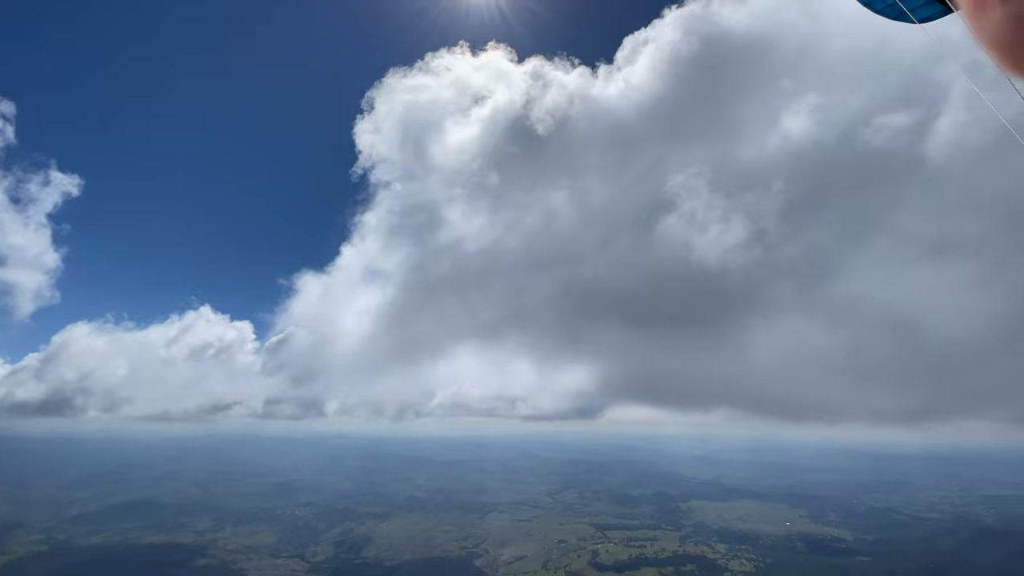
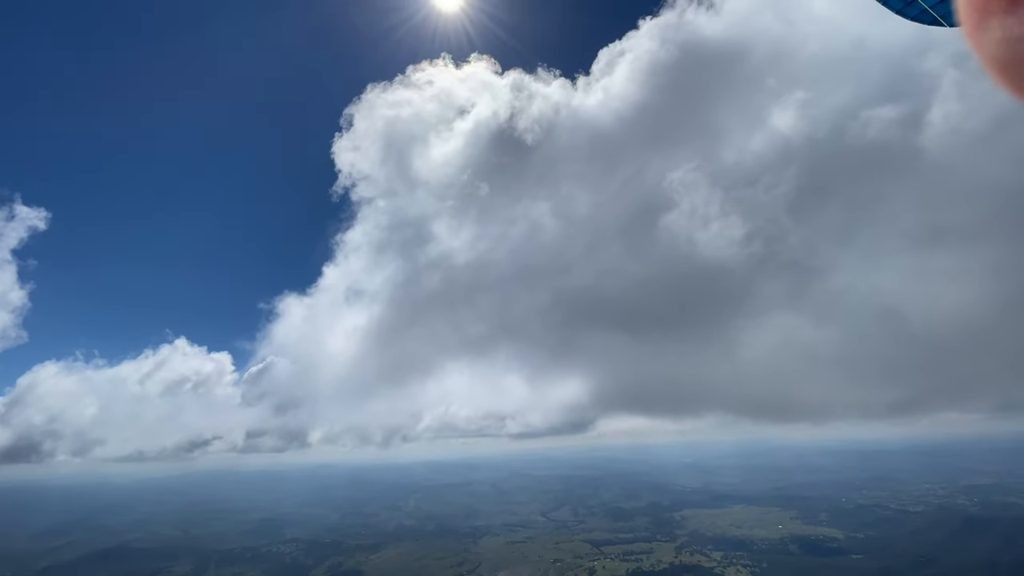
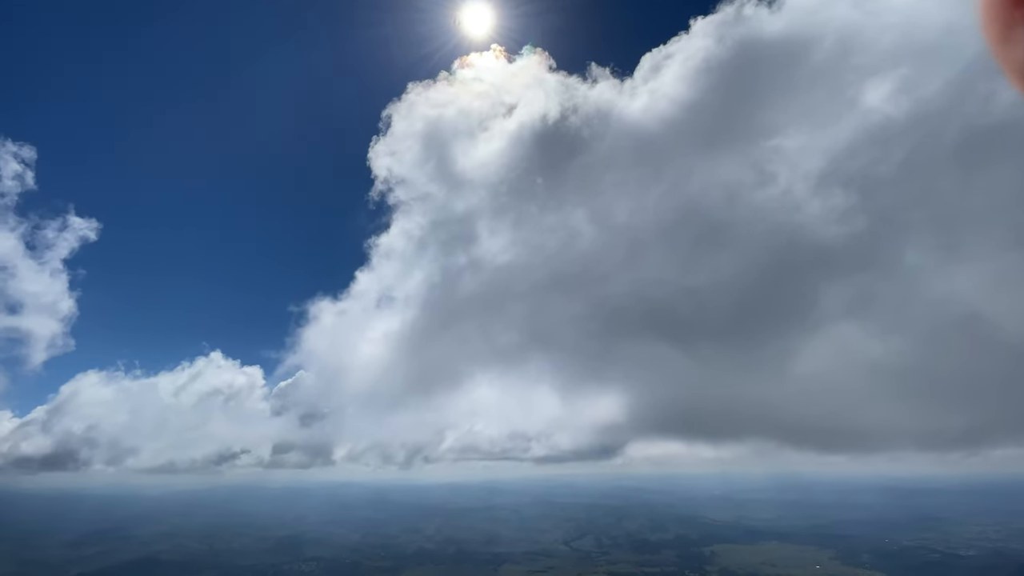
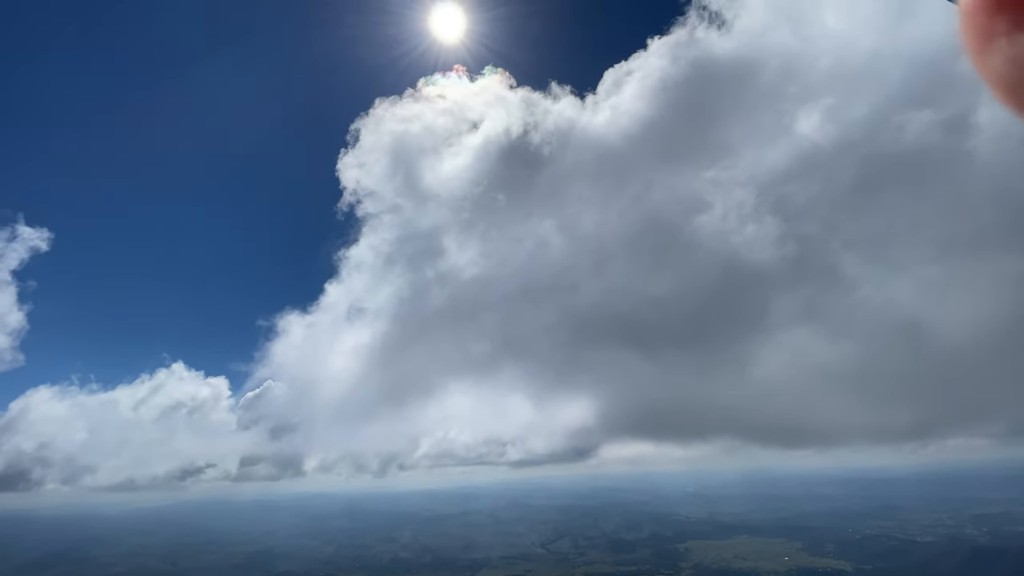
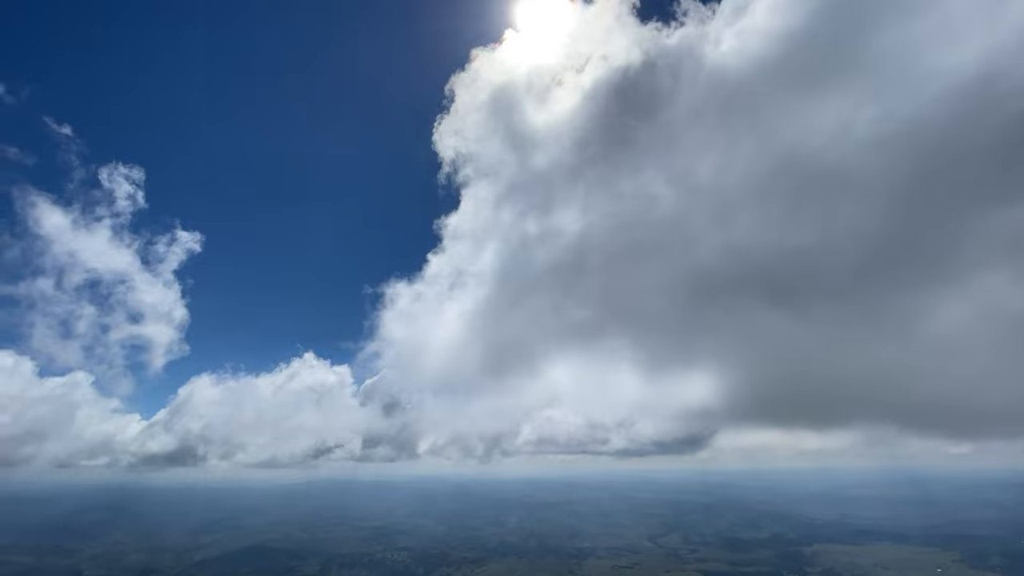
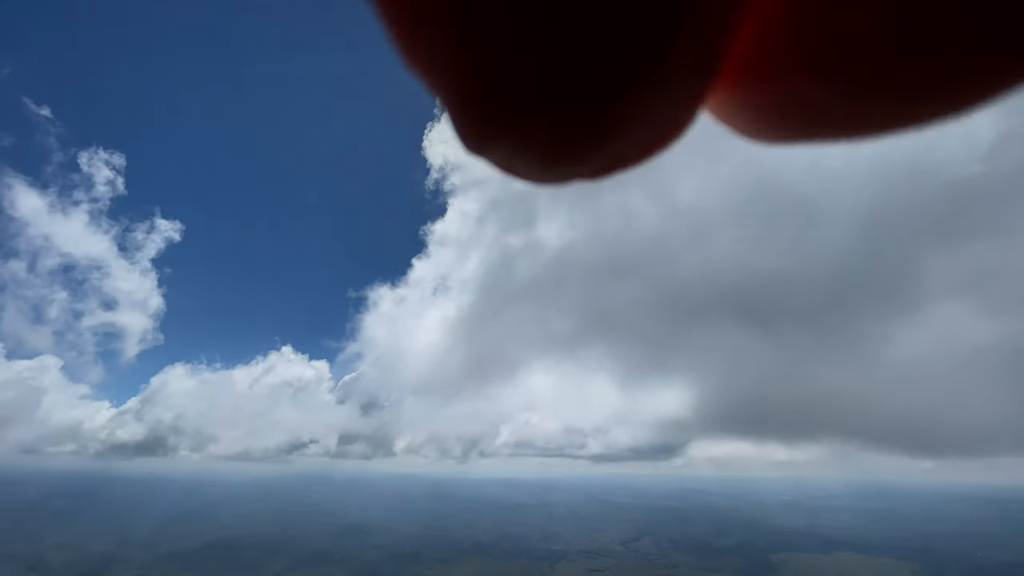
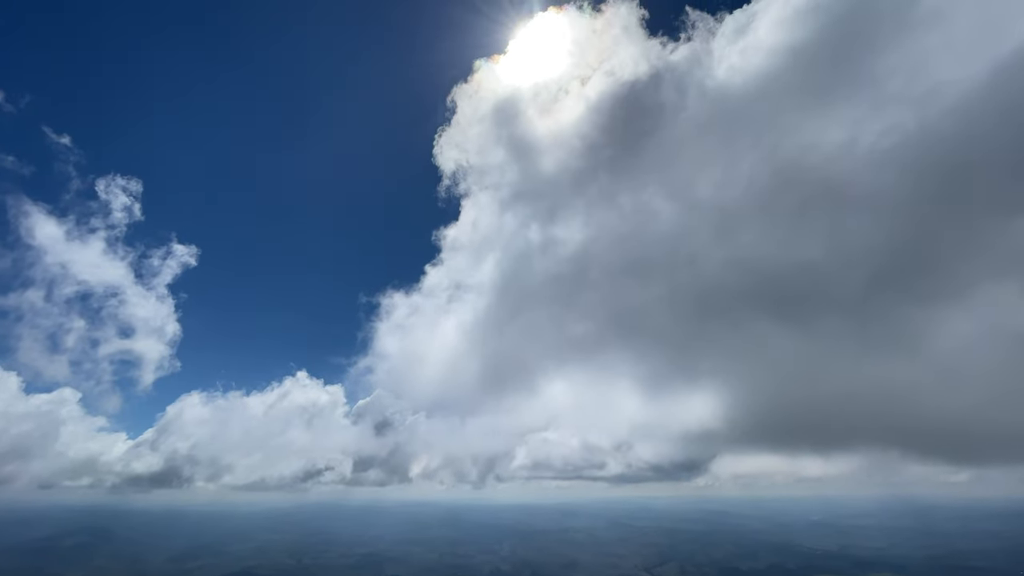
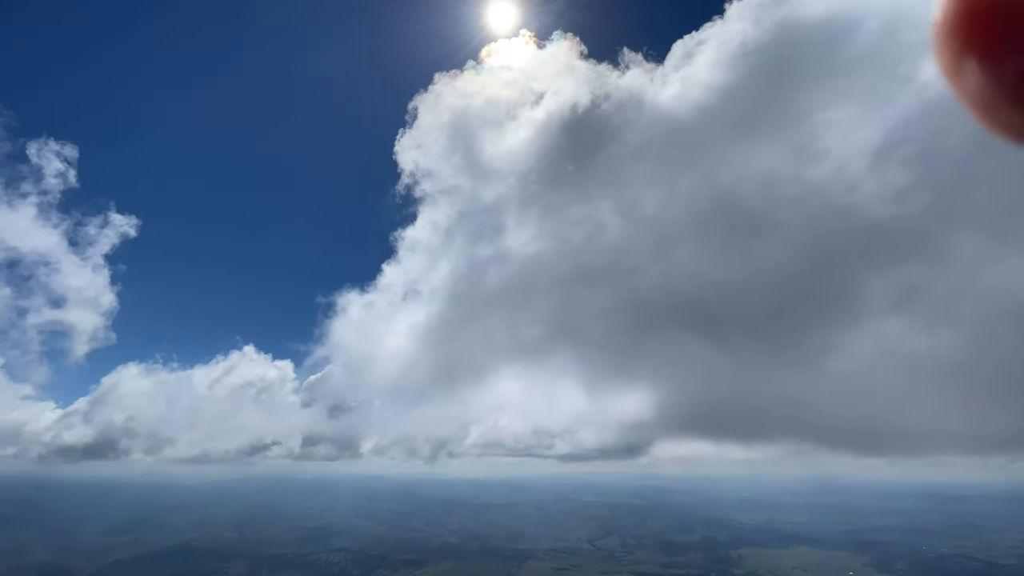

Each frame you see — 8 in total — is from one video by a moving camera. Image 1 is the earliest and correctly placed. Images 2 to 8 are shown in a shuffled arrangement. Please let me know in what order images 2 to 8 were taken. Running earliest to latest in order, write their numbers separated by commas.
2, 4, 3, 8, 6, 5, 7
